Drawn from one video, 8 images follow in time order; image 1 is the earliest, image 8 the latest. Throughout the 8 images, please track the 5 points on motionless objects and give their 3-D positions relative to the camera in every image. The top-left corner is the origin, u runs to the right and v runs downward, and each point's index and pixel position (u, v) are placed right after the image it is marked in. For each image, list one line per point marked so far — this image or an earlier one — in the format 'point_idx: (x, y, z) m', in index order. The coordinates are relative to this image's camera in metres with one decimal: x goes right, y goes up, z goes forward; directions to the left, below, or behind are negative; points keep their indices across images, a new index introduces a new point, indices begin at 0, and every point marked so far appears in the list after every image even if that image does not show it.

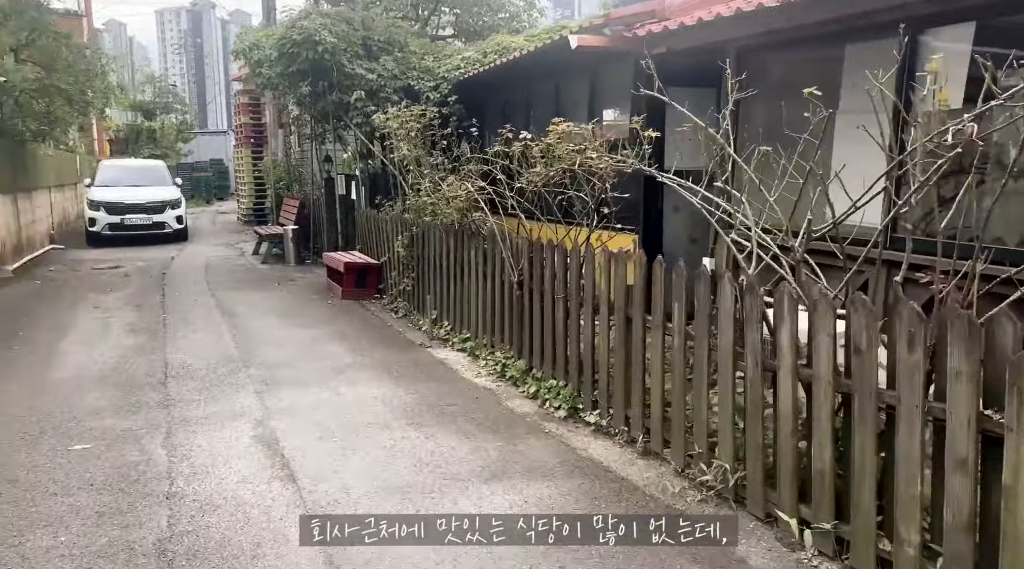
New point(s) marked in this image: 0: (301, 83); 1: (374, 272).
0: (-2.8, +2.7, +11.6) m
1: (-1.8, +0.2, +11.1) m
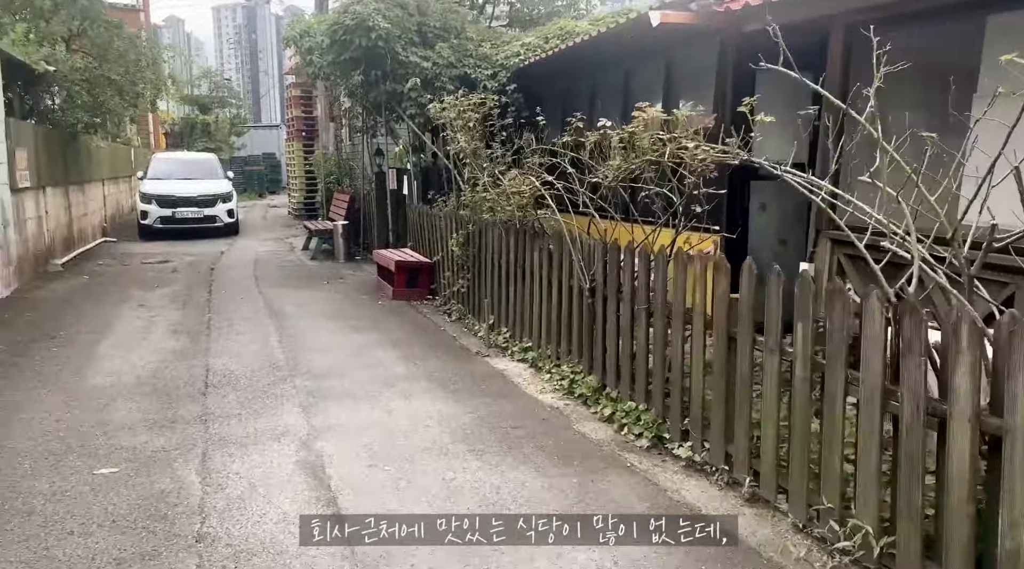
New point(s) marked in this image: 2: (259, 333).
0: (-2.0, +2.7, +11.0) m
1: (-1.1, +0.2, +10.5) m
2: (-2.4, -0.5, +8.5) m
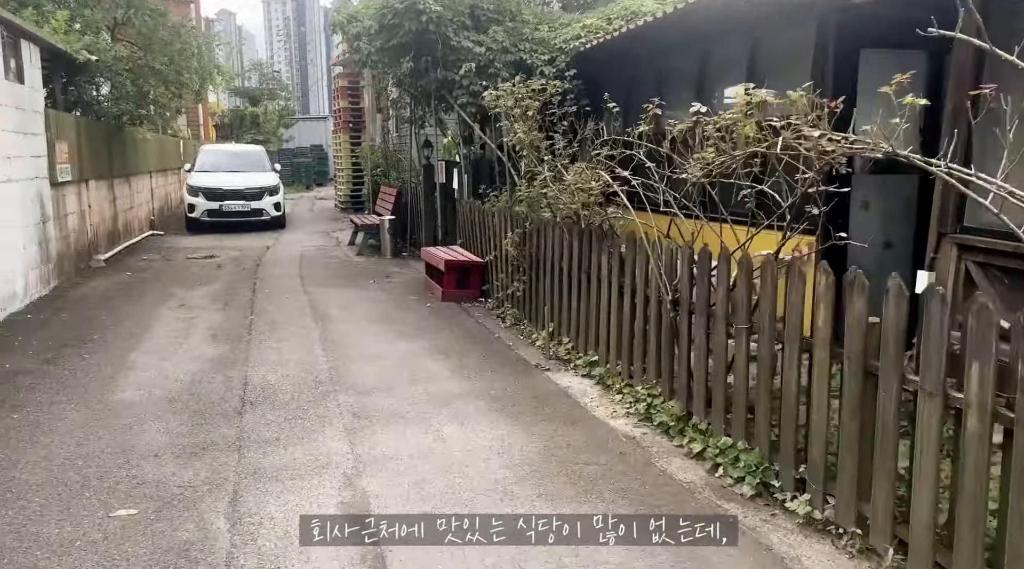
0: (-1.3, +2.7, +10.4) m
1: (-0.4, +0.2, +9.9) m
2: (-1.9, -0.5, +7.9) m
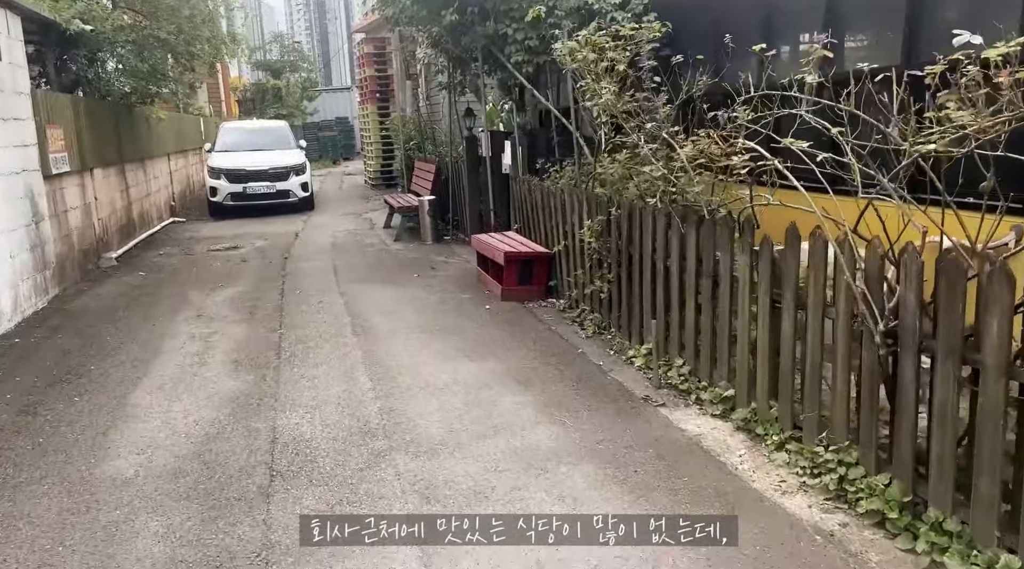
0: (-0.7, +2.7, +8.7) m
1: (+0.3, +0.2, +8.3) m
2: (-1.2, -0.6, +6.4) m
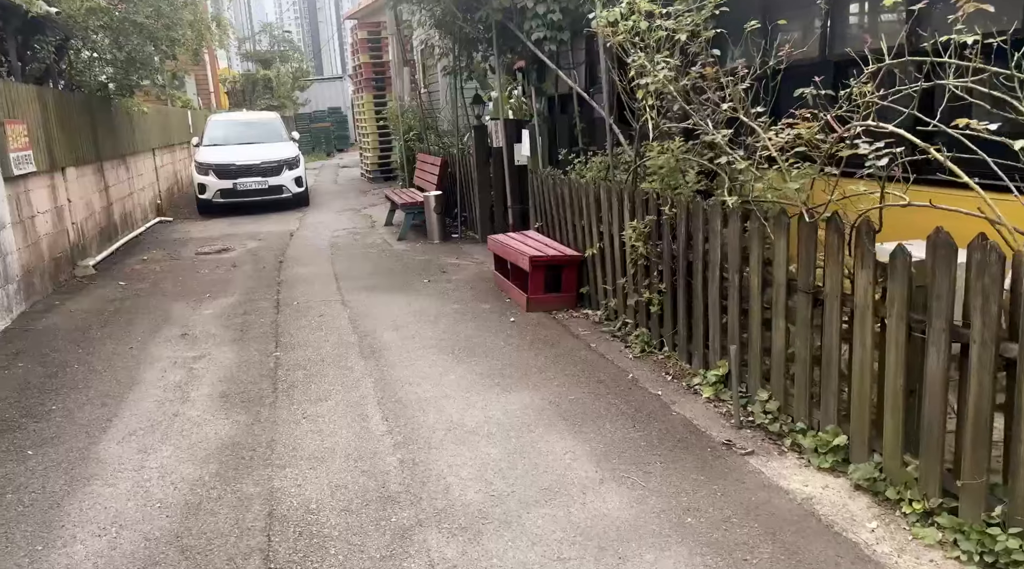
0: (-0.5, +2.6, +7.7) m
1: (+0.5, +0.2, +7.3) m
2: (-1.0, -0.7, +5.4) m
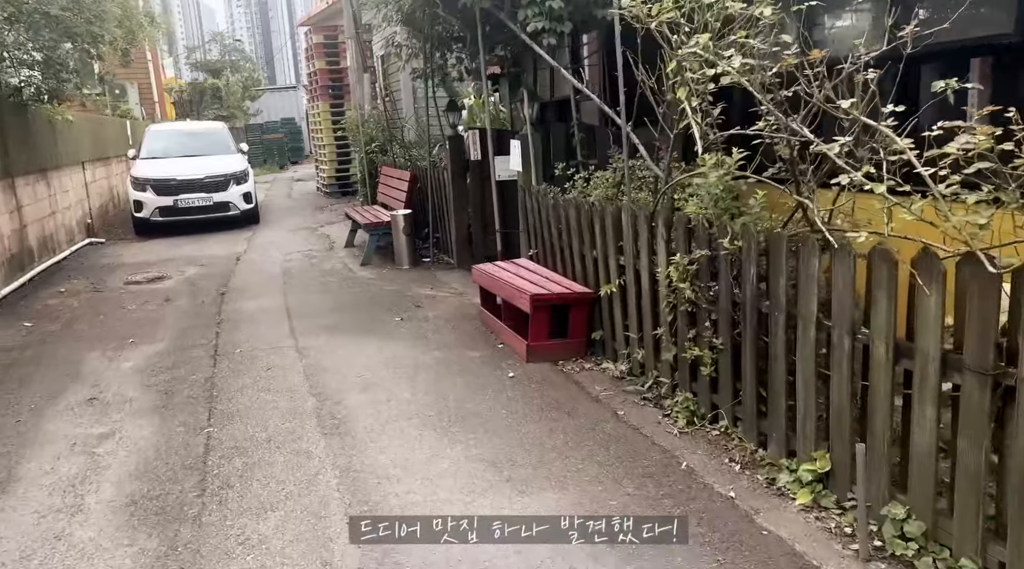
0: (-0.6, +2.3, +6.3) m
1: (+0.5, -0.1, +5.9) m
2: (-0.9, -1.0, +3.9) m
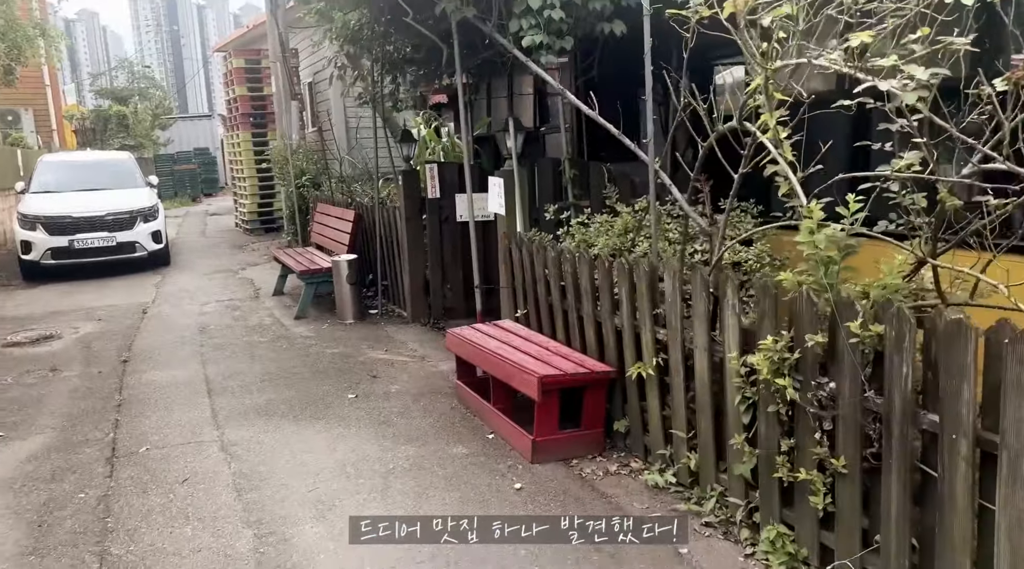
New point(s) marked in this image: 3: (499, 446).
0: (-0.6, +1.9, +5.0) m
1: (+0.5, -0.5, +4.6) m
2: (-0.7, -1.3, +2.5) m
3: (-0.1, -0.9, +4.9) m
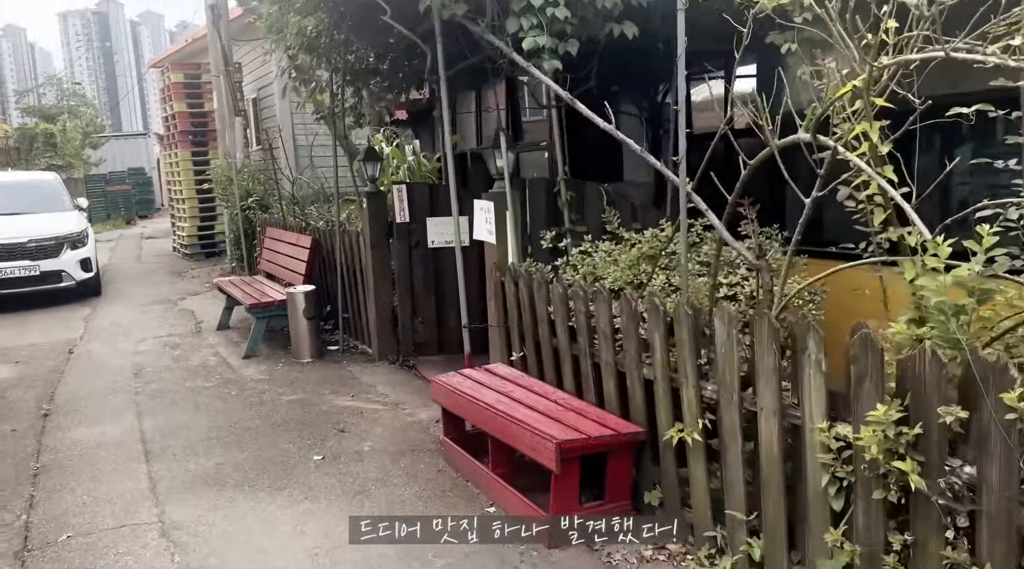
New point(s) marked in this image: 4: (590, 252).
0: (-0.6, +1.7, +4.2) m
1: (+0.5, -0.7, +3.9) m
2: (-0.5, -1.5, +1.6) m
3: (0.0, -1.1, +4.1) m
4: (+0.5, +0.2, +5.0) m
